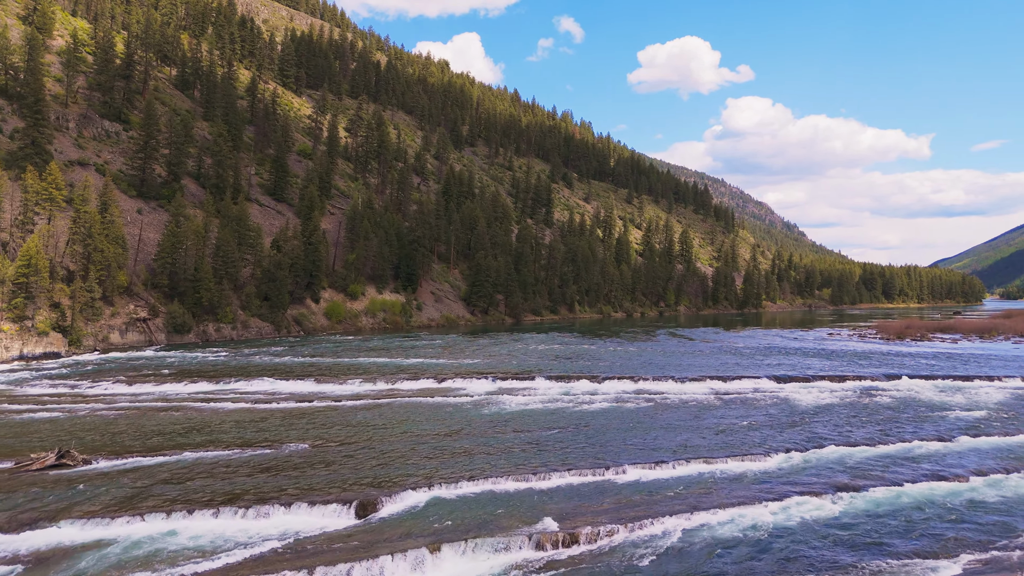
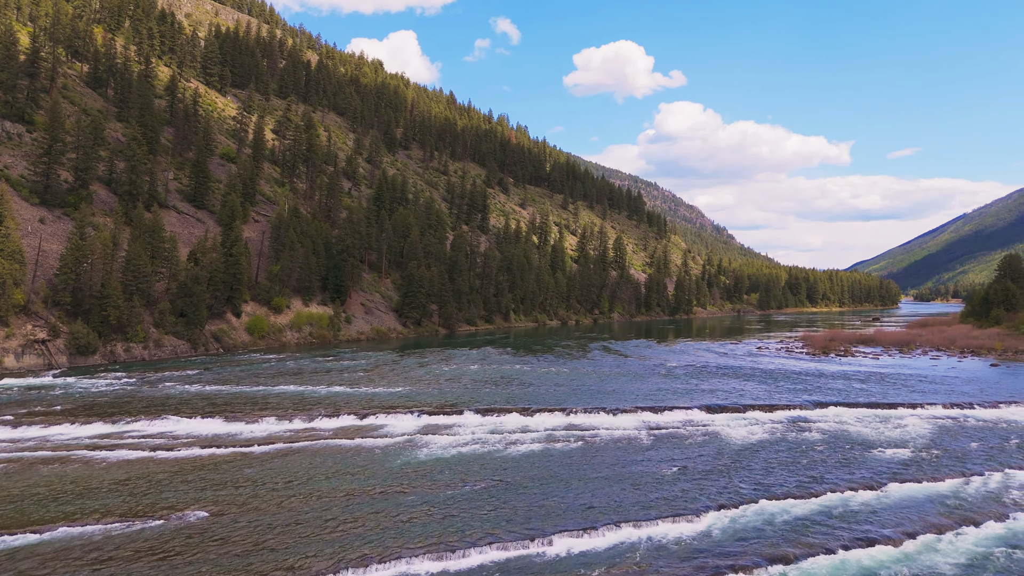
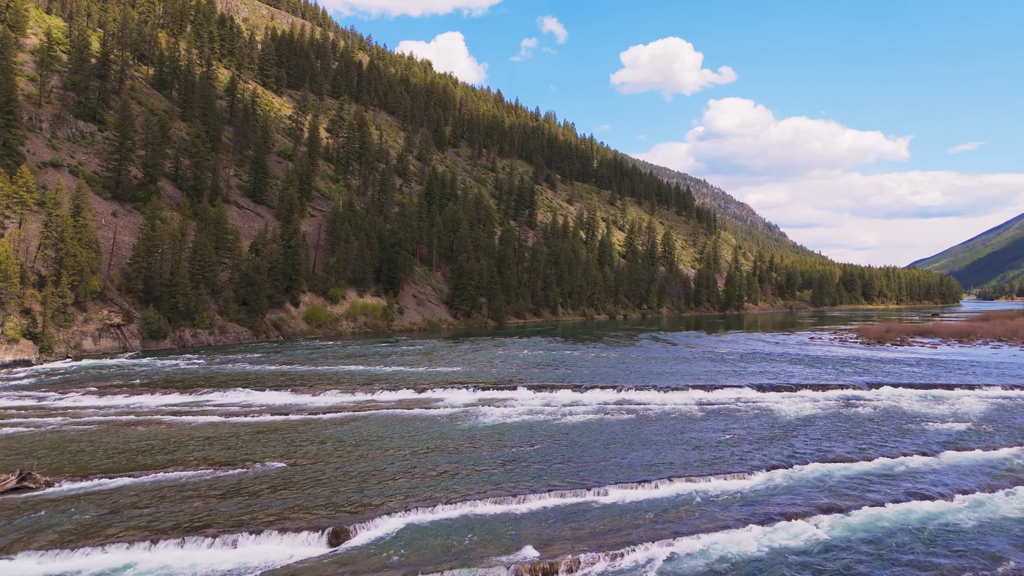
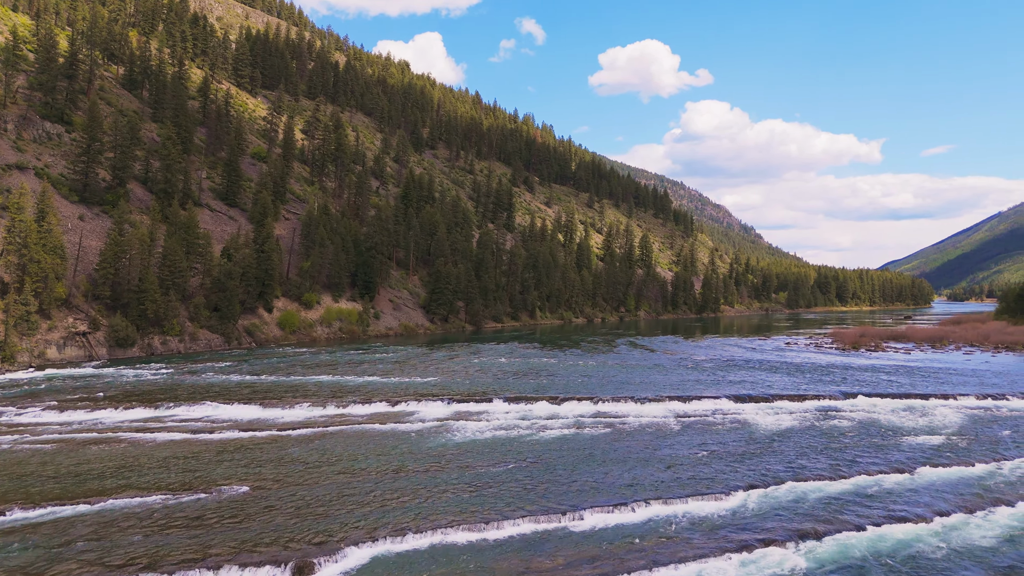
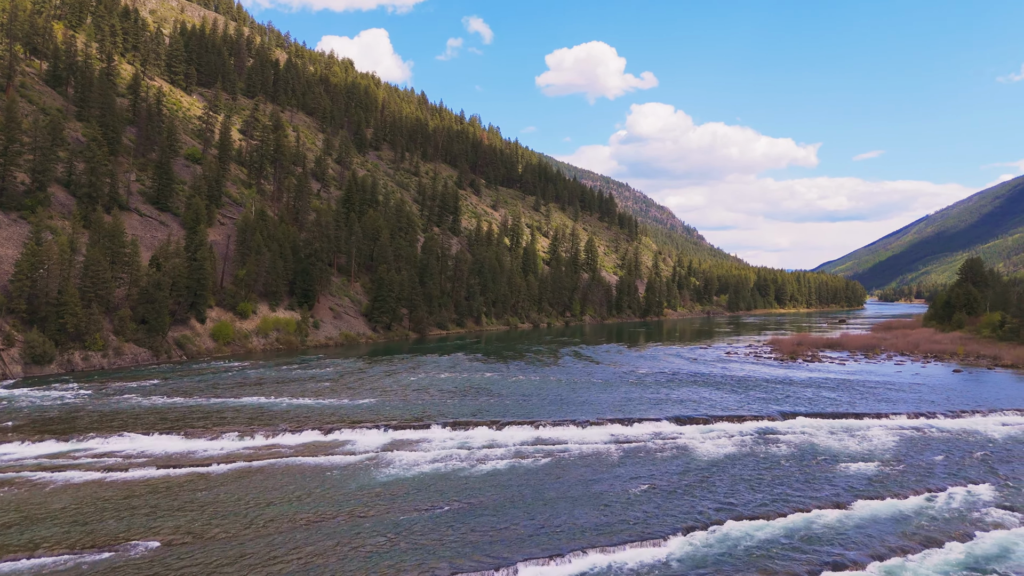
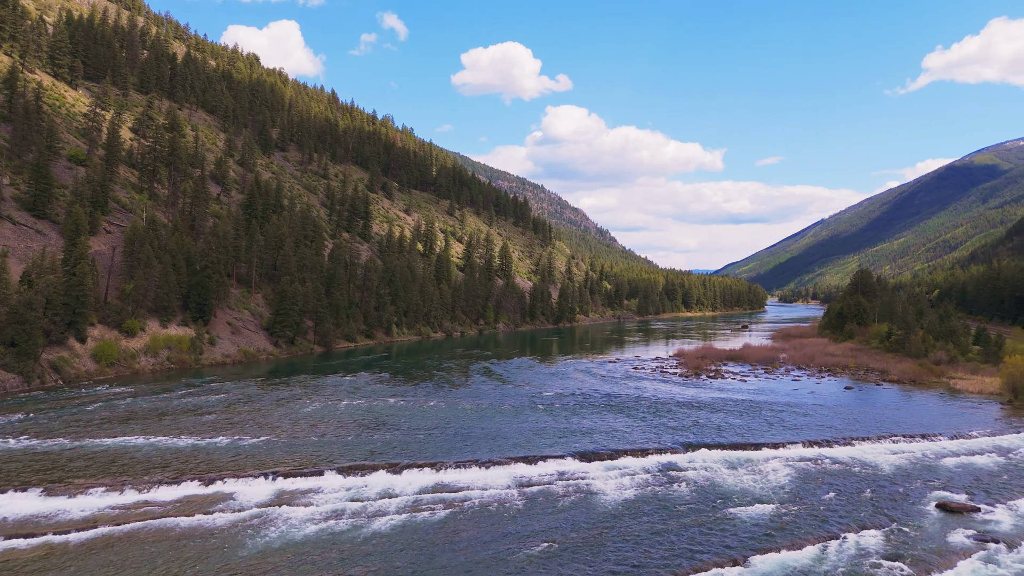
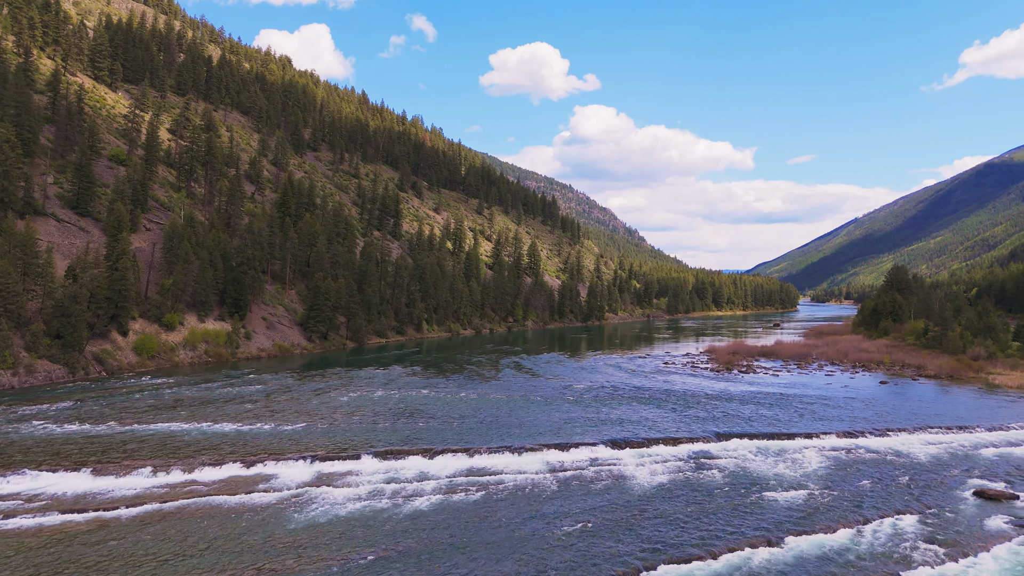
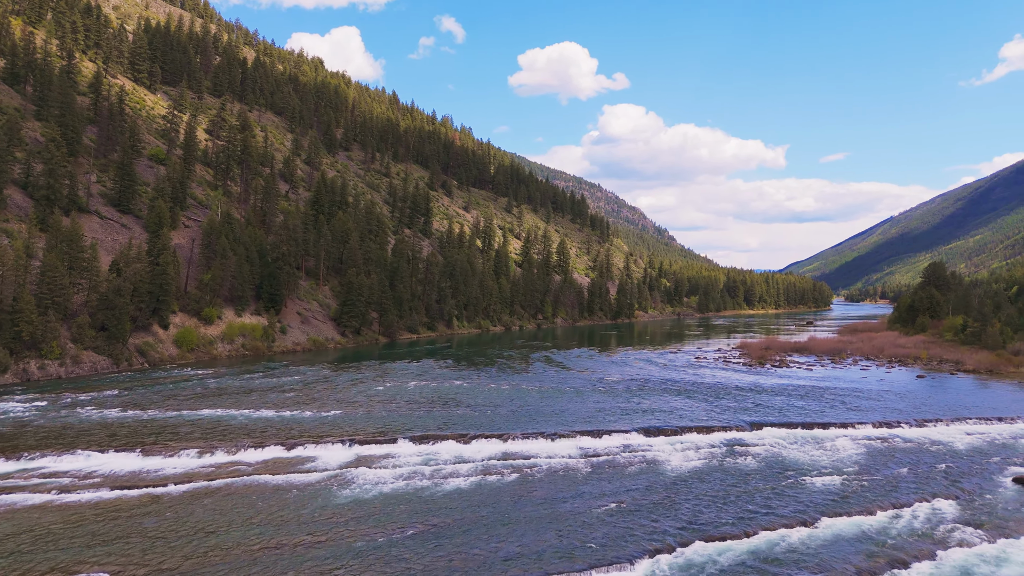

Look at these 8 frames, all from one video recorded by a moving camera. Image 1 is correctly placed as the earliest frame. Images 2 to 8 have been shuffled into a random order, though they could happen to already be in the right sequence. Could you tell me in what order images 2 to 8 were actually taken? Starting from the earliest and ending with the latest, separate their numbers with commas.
3, 4, 2, 5, 8, 7, 6
